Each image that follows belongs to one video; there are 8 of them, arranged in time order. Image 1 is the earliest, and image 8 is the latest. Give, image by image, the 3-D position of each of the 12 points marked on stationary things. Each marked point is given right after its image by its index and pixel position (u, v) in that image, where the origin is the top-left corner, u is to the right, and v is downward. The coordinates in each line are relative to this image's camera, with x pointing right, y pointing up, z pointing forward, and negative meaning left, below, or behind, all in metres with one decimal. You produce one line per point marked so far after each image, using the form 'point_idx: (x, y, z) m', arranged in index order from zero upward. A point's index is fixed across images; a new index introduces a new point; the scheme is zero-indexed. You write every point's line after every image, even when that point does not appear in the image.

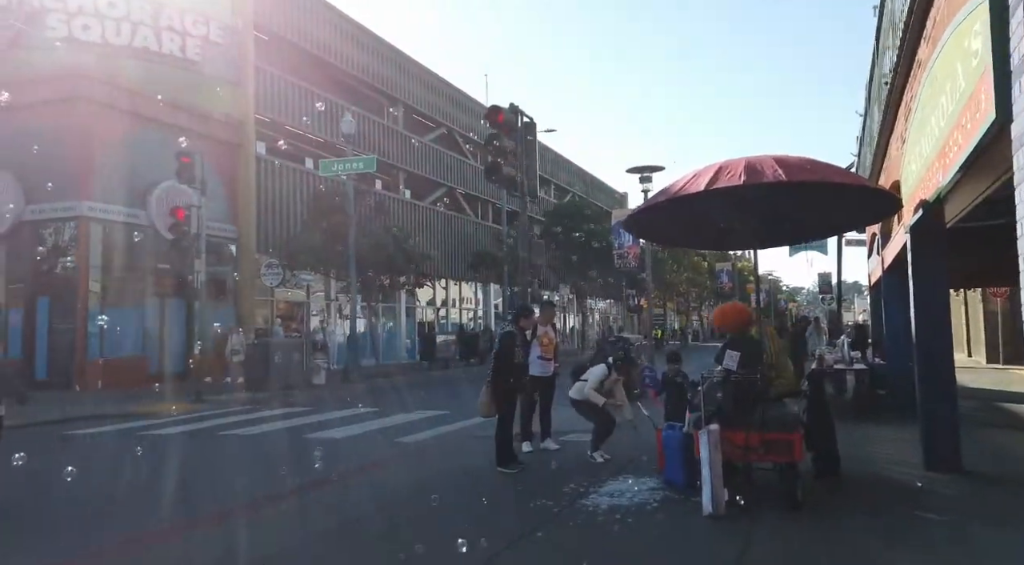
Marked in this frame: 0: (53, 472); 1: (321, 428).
0: (-6.6, -2.6, +11.4) m
1: (-3.6, -2.6, +14.9) m
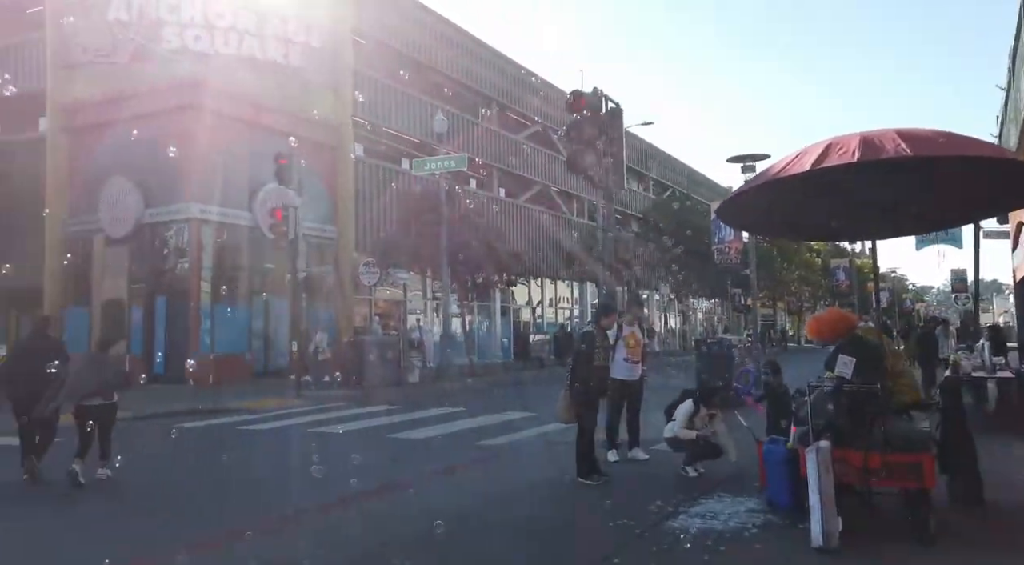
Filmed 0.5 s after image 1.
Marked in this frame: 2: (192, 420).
0: (-5.3, -2.5, +11.4) m
1: (-2.0, -2.6, +14.5) m
2: (-6.5, -2.6, +16.0) m
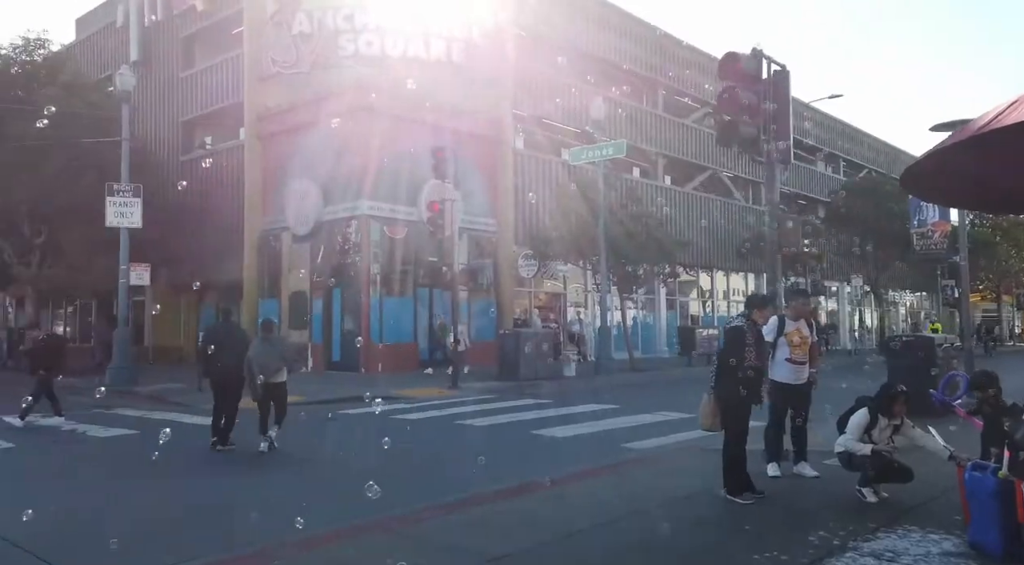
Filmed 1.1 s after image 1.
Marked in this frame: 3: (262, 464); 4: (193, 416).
0: (-3.3, -2.4, +11.5) m
1: (+0.7, -2.4, +13.8) m
2: (-3.3, -2.4, +16.3) m
3: (-3.3, -2.2, +10.8) m
4: (-6.3, -2.4, +15.3) m
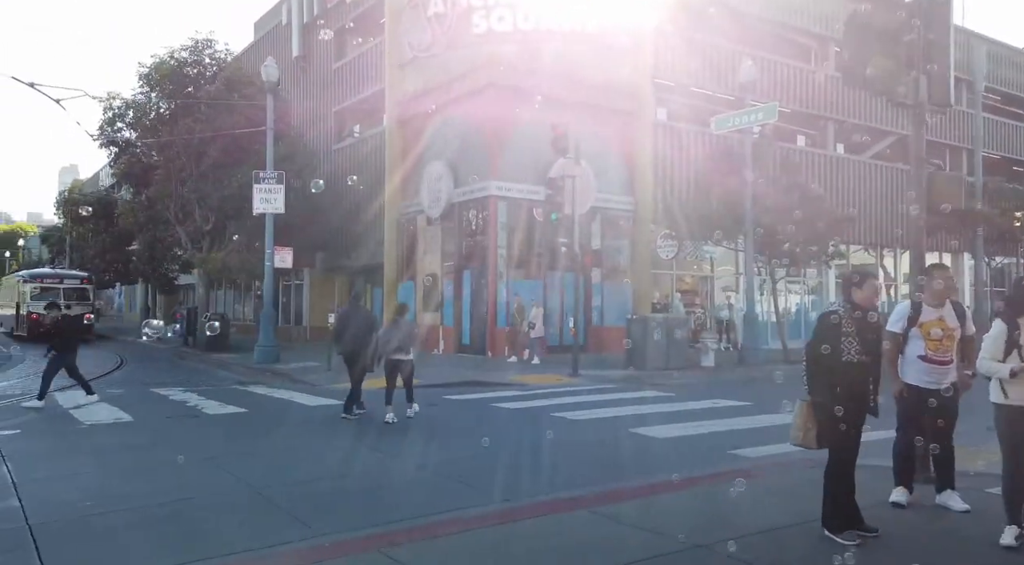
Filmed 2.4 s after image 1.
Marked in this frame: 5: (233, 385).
0: (-2.0, -2.1, +10.9) m
1: (+2.4, -2.1, +12.2) m
2: (-1.0, -2.1, +15.5) m
3: (-2.2, -2.0, +10.2) m
4: (-4.0, -2.1, +15.3) m
5: (-6.1, -2.2, +17.6) m
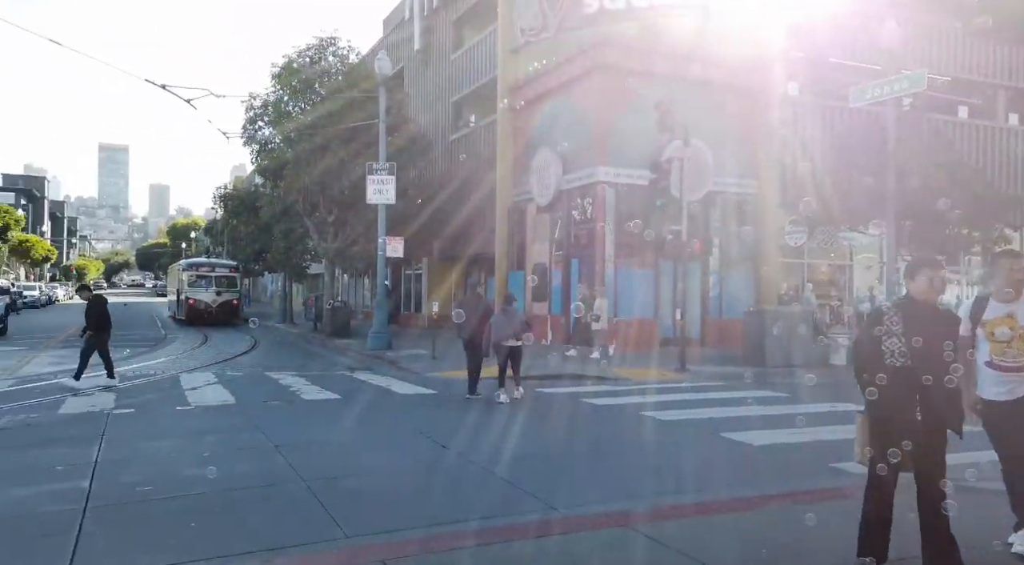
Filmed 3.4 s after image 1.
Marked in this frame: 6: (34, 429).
0: (-0.9, -2.0, +10.6) m
1: (+3.7, -2.0, +11.1) m
2: (+0.9, -1.9, +15.0) m
3: (-1.2, -1.8, +10.0) m
4: (-2.1, -1.9, +15.3) m
5: (-3.7, -2.0, +17.9) m
6: (-5.4, -1.6, +9.2) m
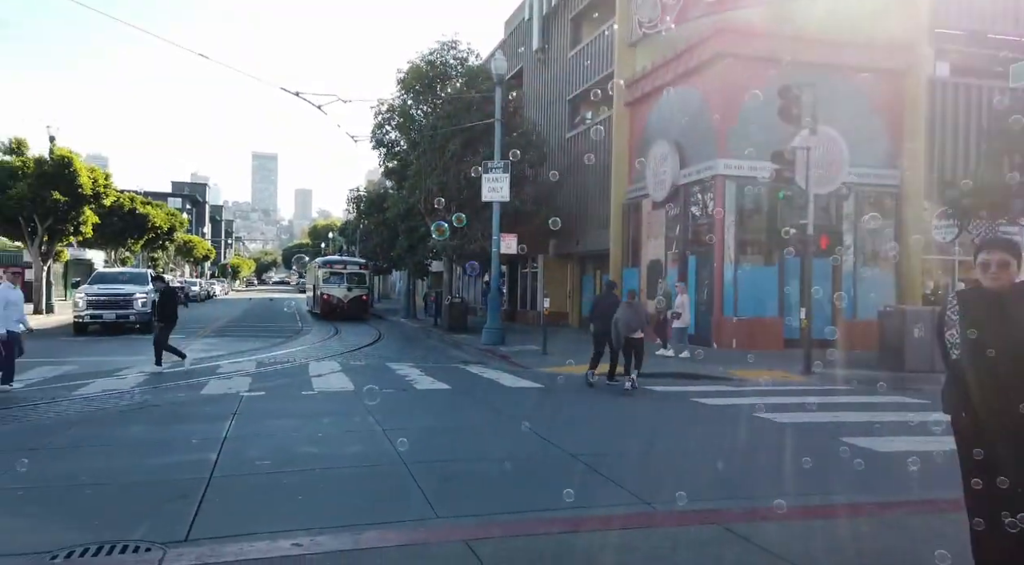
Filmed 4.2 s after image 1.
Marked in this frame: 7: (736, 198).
0: (+0.5, -1.9, +10.7) m
1: (+5.1, -2.0, +10.5) m
2: (+3.0, -1.8, +14.8) m
3: (+0.1, -1.8, +10.2) m
4: (0.0, -1.8, +15.6) m
5: (-1.2, -1.9, +18.4) m
6: (-4.2, -1.5, +10.0) m
7: (+5.3, +2.0, +18.9) m
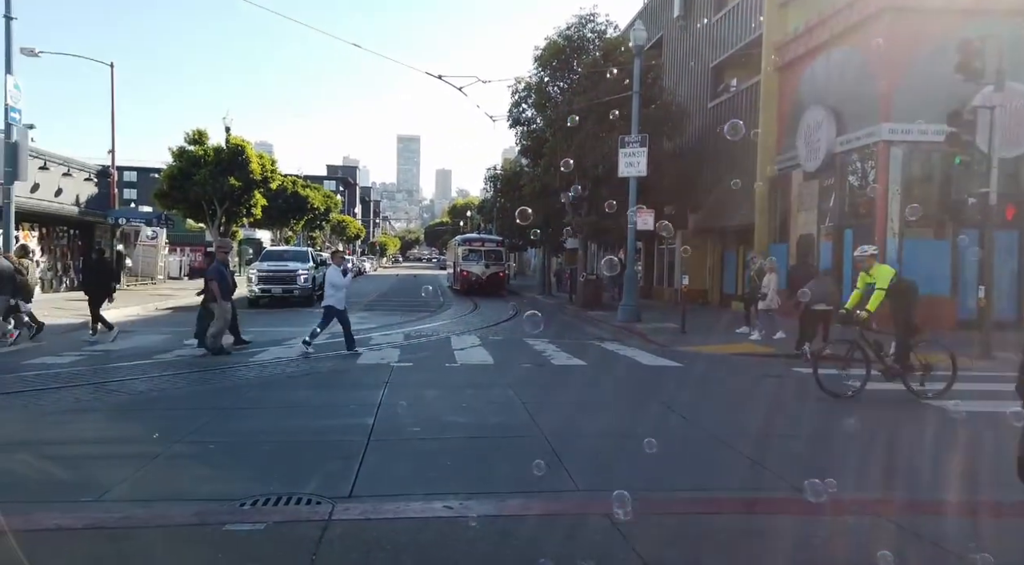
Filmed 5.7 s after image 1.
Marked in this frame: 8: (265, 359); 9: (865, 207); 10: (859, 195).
0: (+2.3, -1.6, +10.6) m
1: (+6.8, -1.7, +9.7) m
2: (+5.5, -1.4, +14.2) m
3: (+1.8, -1.5, +10.1) m
4: (+2.6, -1.4, +15.5) m
5: (+1.9, -1.3, +18.4) m
6: (-2.4, -1.2, +10.7) m
7: (+8.5, +2.5, +17.8) m
8: (-3.8, -1.2, +12.0) m
9: (+7.9, +1.7, +18.4) m
10: (+7.9, +1.9, +18.4) m
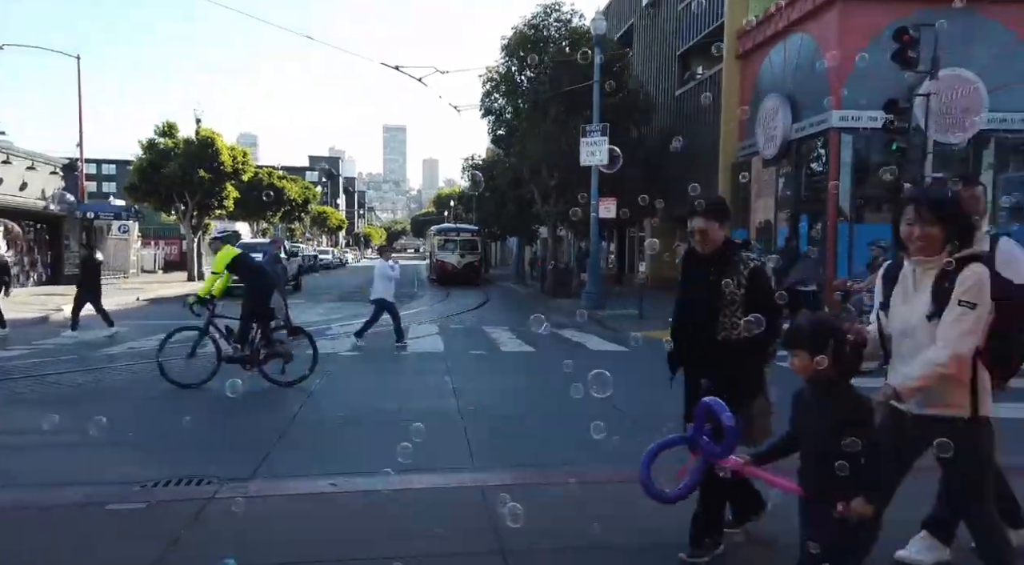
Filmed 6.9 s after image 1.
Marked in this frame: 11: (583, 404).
0: (+1.6, -1.4, +10.9) m
1: (+6.1, -1.5, +10.0) m
2: (+4.7, -1.2, +14.5) m
3: (+1.1, -1.3, +10.4) m
4: (+1.8, -1.1, +15.7) m
5: (+1.1, -1.1, +18.7) m
6: (-3.2, -1.1, +10.9) m
7: (+7.6, +2.9, +18.1) m
8: (-4.5, -1.0, +12.1) m
9: (+7.0, +2.0, +18.8) m
10: (+7.0, +2.3, +18.7) m
11: (+0.7, -1.4, +8.7) m
